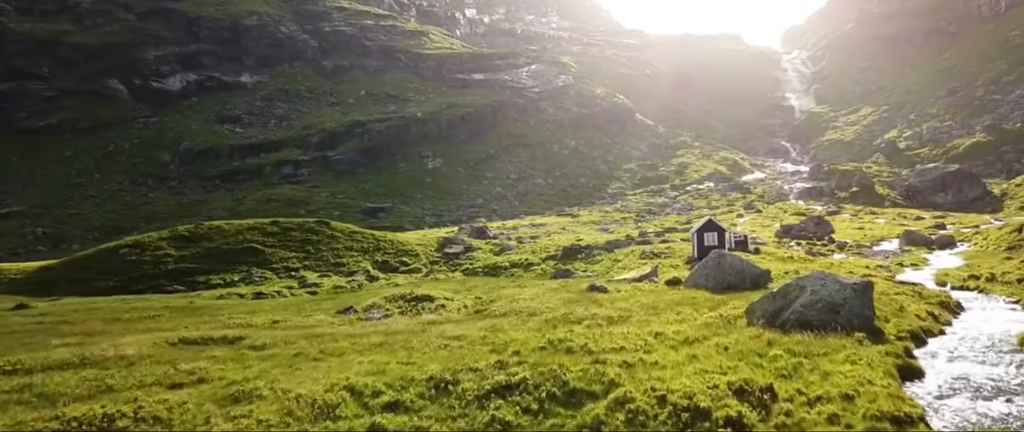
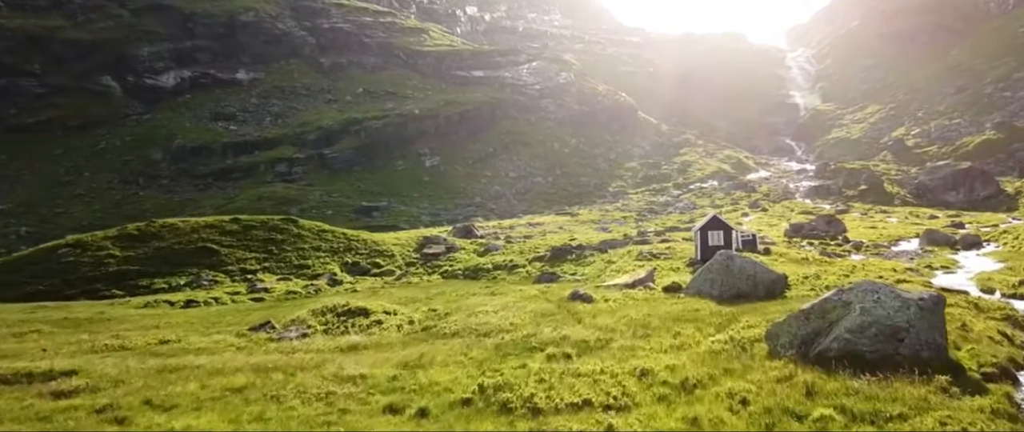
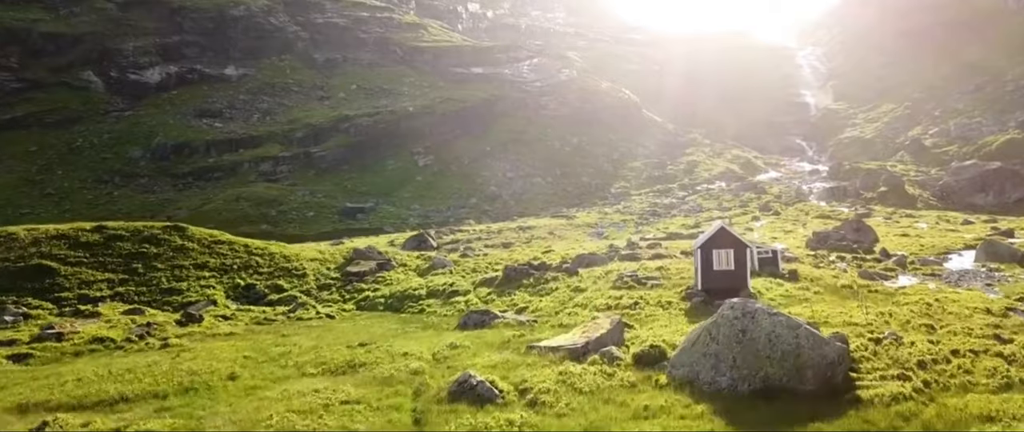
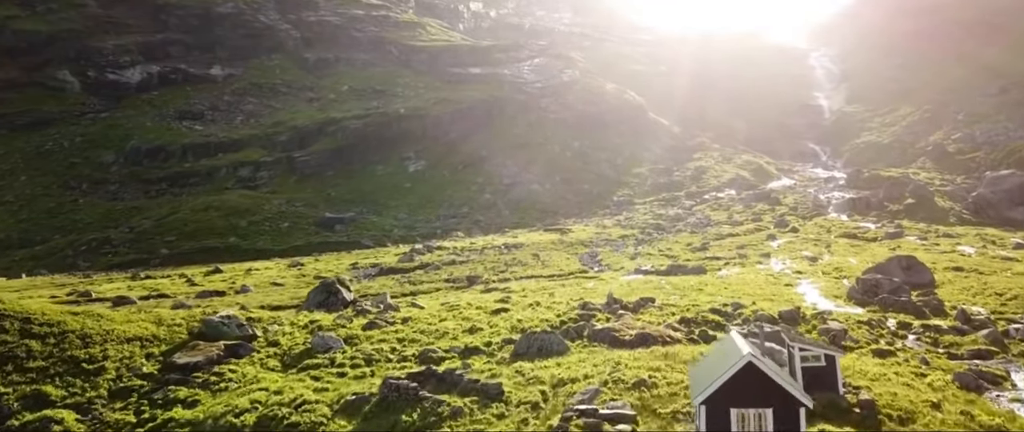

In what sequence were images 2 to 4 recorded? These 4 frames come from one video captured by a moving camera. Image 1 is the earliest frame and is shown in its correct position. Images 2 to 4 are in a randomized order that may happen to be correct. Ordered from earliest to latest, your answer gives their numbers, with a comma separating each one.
2, 3, 4
